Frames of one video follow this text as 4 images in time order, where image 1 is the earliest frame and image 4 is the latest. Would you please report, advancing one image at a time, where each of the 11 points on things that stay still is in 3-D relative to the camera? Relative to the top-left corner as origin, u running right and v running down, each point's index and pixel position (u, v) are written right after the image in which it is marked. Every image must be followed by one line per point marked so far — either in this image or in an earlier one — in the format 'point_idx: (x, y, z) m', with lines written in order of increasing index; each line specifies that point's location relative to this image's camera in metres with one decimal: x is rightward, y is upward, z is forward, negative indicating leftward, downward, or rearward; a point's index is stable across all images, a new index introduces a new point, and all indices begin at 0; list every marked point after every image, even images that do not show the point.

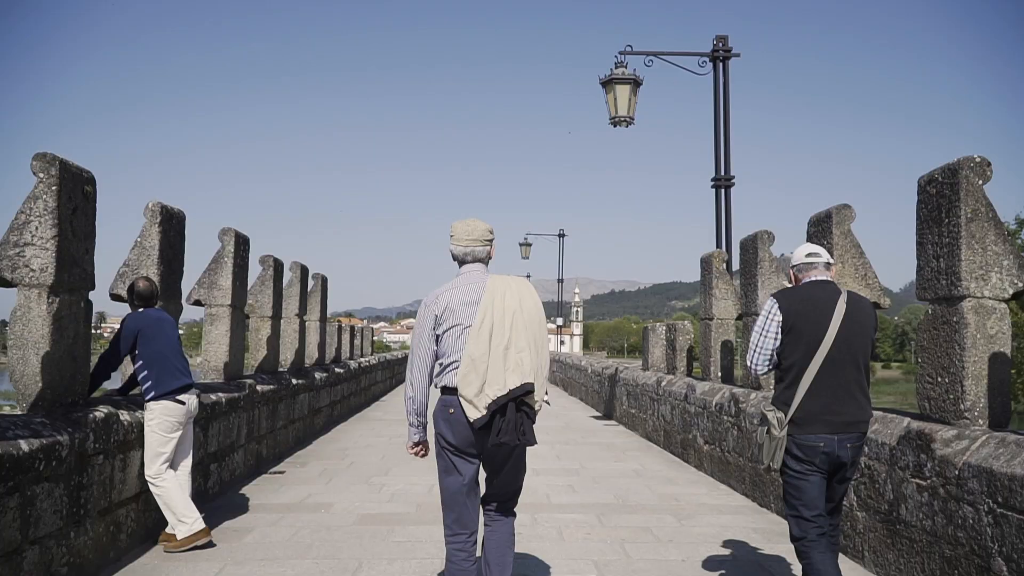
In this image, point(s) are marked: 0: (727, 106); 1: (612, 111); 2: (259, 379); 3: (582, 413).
0: (+2.5, +2.1, +9.8) m
1: (+1.1, +2.0, +9.5) m
2: (-2.4, -0.9, +8.1) m
3: (+1.2, -2.2, +14.7) m
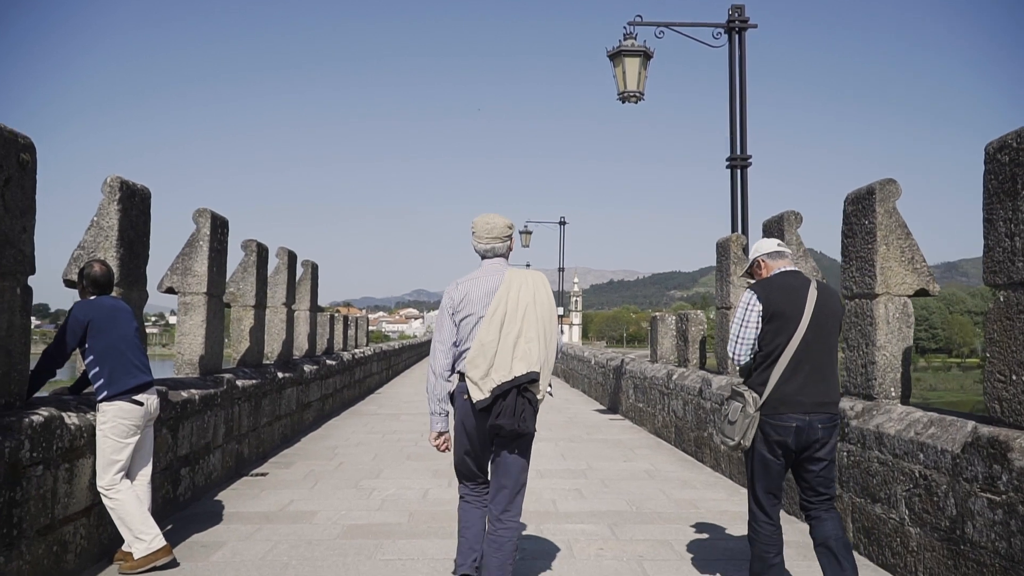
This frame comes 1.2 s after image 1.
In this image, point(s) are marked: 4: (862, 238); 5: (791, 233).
0: (+2.5, +2.2, +9.2) m
1: (+1.1, +2.1, +8.9) m
2: (-2.4, -0.7, +7.5) m
3: (+1.2, -2.0, +14.1) m
4: (+2.0, +0.3, +5.0) m
5: (+2.0, +0.4, +6.2) m
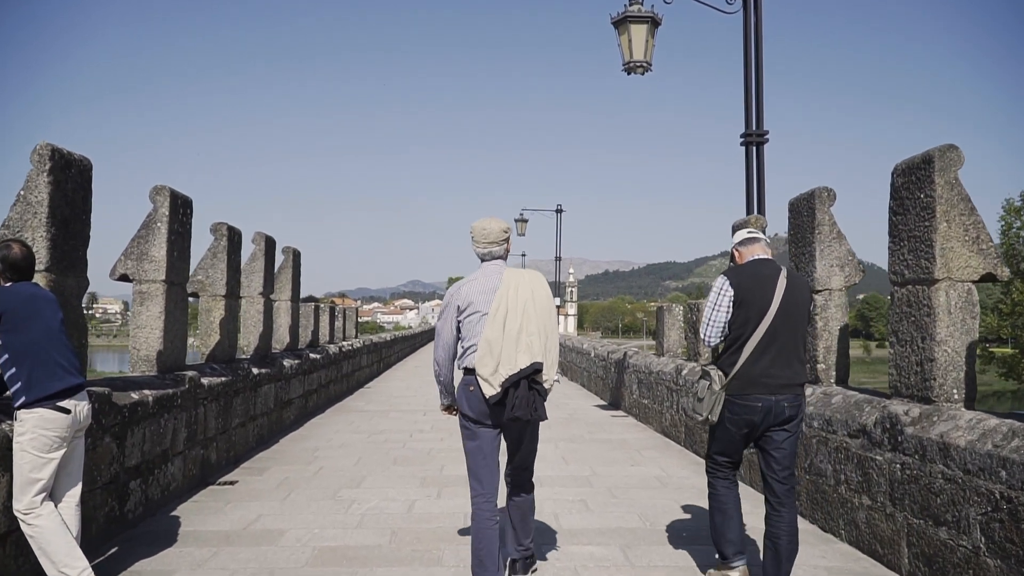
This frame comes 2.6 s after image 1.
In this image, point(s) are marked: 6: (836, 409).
0: (+2.4, +2.3, +8.5) m
1: (+1.1, +2.2, +8.1) m
2: (-2.4, -0.6, +6.7) m
3: (+1.1, -1.8, +13.4) m
4: (+2.0, +0.4, +4.3) m
5: (+2.0, +0.5, +5.5) m
6: (+1.9, -0.7, +4.9) m
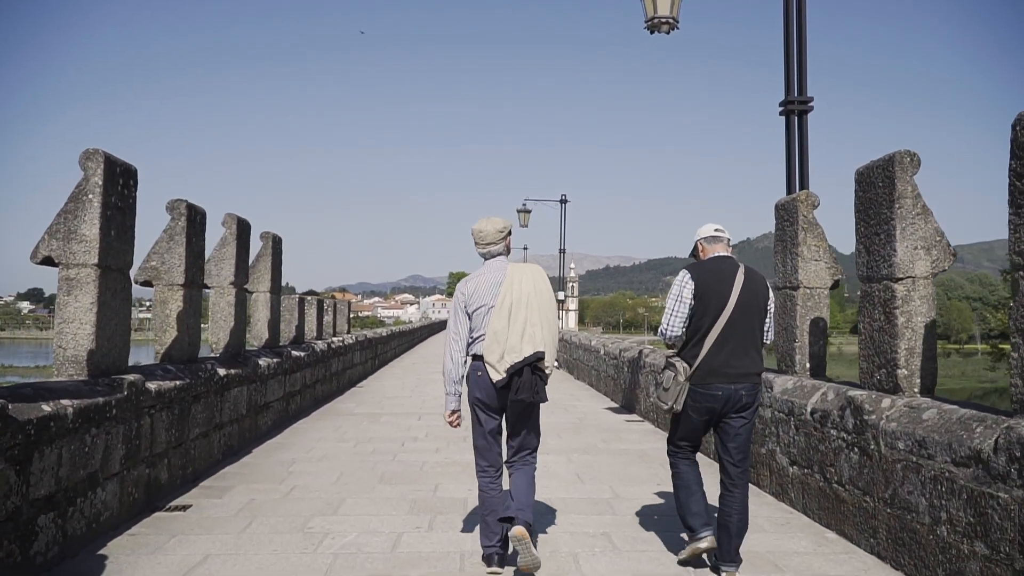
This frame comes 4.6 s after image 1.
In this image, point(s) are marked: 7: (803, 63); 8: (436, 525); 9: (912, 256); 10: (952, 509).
0: (+2.5, +2.4, +7.4) m
1: (+1.1, +2.3, +7.1) m
2: (-2.4, -0.6, +5.7) m
3: (+1.2, -1.7, +12.4) m
4: (+2.1, +0.4, +3.2) m
5: (+2.0, +0.6, +4.4) m
6: (+1.9, -0.6, +3.9) m
7: (+2.6, +2.0, +7.6) m
8: (-0.4, -1.4, +4.9) m
9: (+2.1, +0.2, +4.4) m
10: (+1.9, -0.9, +3.6) m
